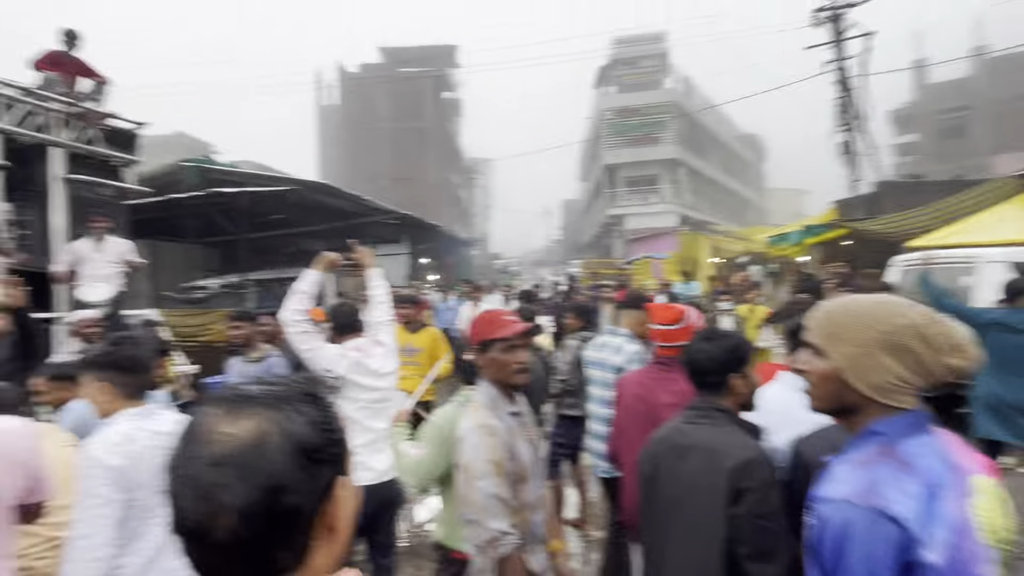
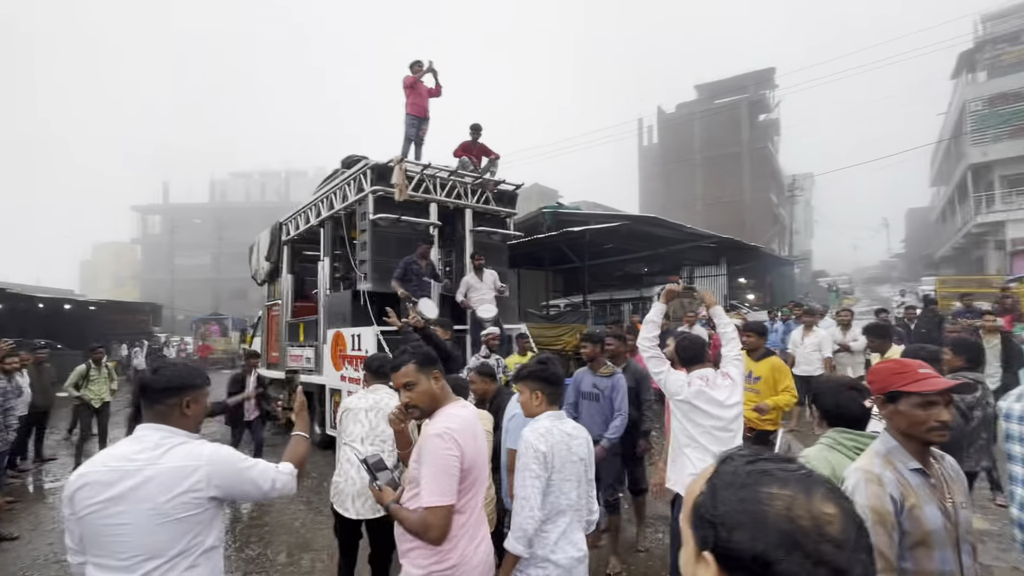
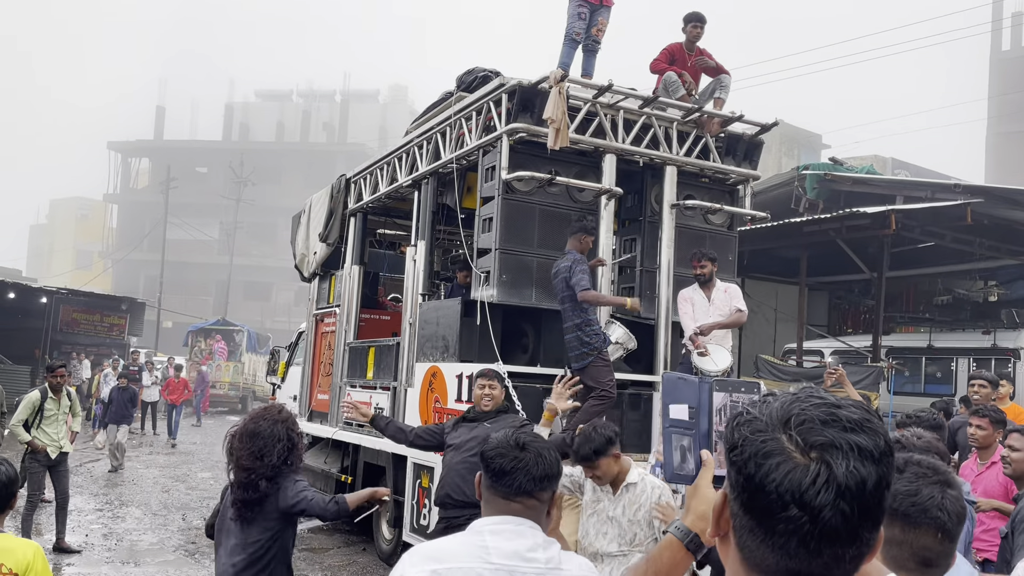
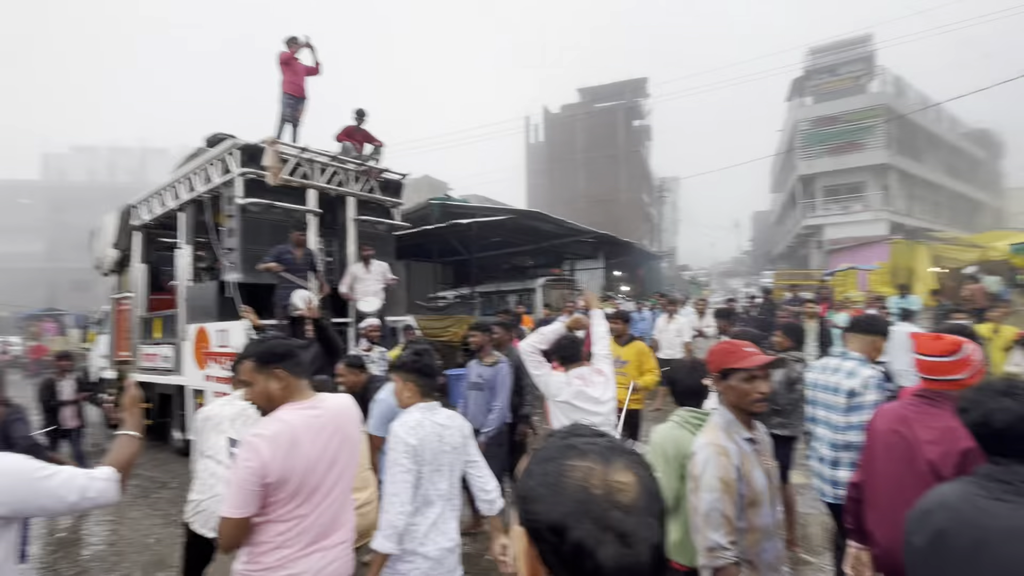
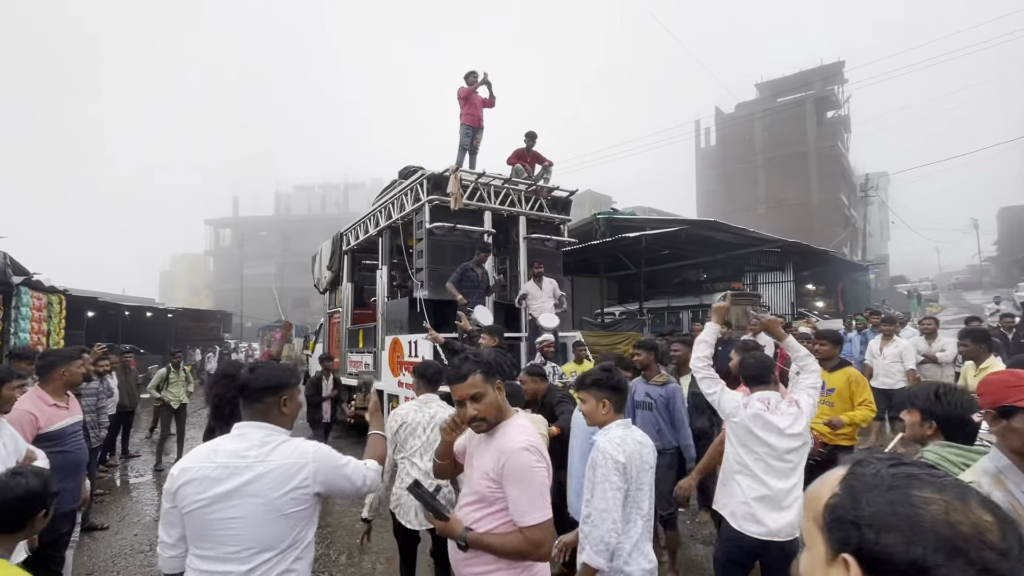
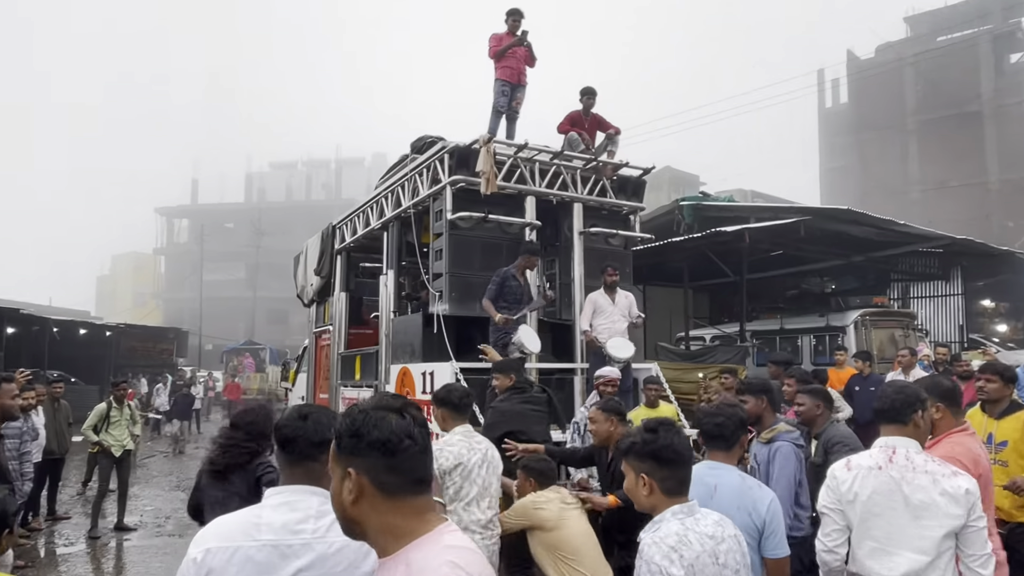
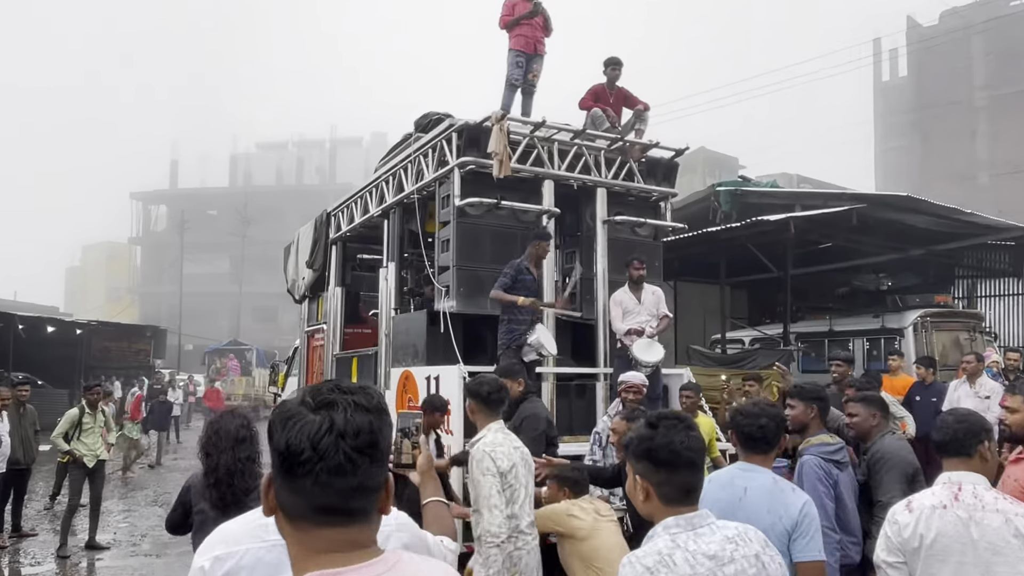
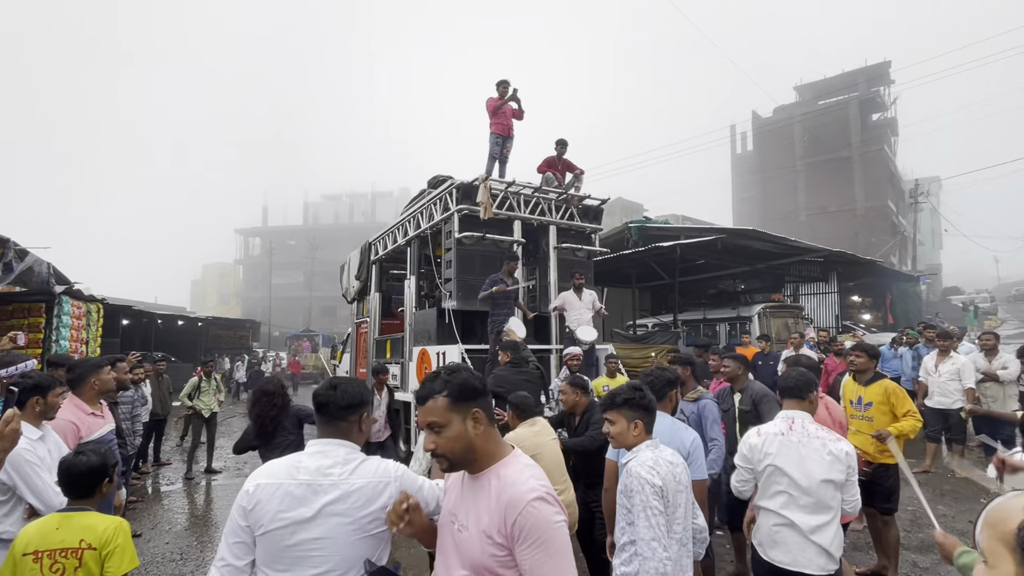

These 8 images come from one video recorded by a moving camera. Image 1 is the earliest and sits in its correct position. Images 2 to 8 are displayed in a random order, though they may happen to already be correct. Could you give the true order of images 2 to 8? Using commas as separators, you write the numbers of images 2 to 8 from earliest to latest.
4, 2, 5, 8, 6, 7, 3
